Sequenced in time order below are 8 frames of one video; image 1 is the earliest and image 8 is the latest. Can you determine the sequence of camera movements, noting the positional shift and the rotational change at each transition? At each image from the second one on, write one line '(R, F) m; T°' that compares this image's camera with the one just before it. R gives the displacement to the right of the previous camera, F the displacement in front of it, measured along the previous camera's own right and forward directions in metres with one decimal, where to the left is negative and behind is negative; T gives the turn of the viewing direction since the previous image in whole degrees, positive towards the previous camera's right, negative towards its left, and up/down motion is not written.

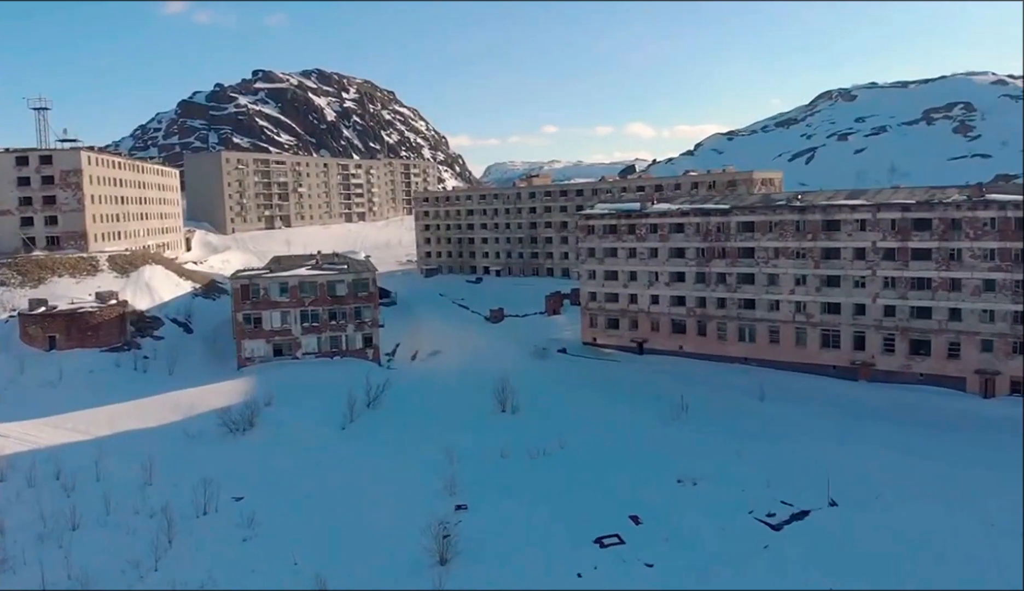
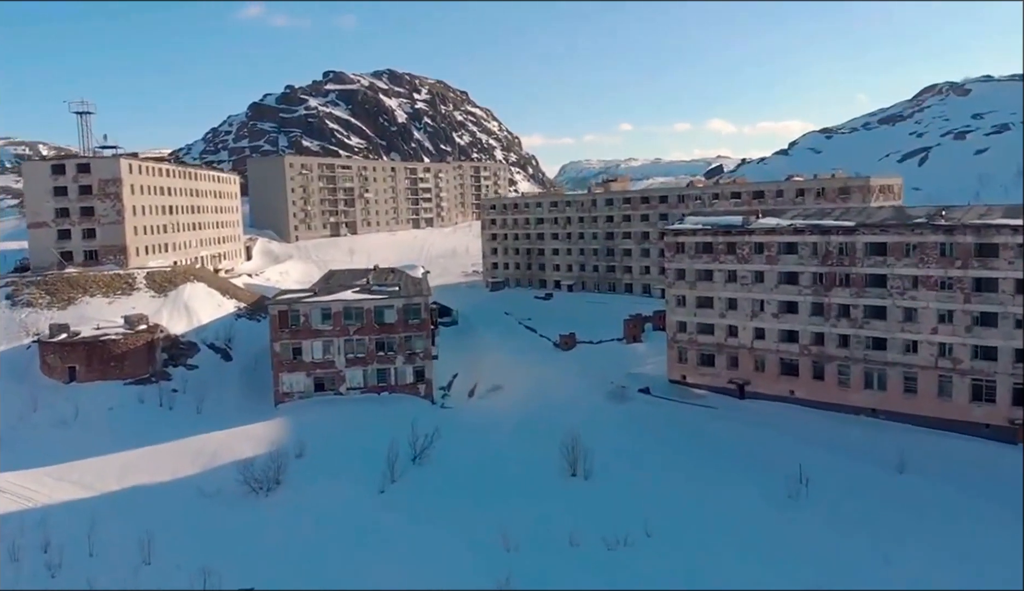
(0.0, +6.6) m; -5°
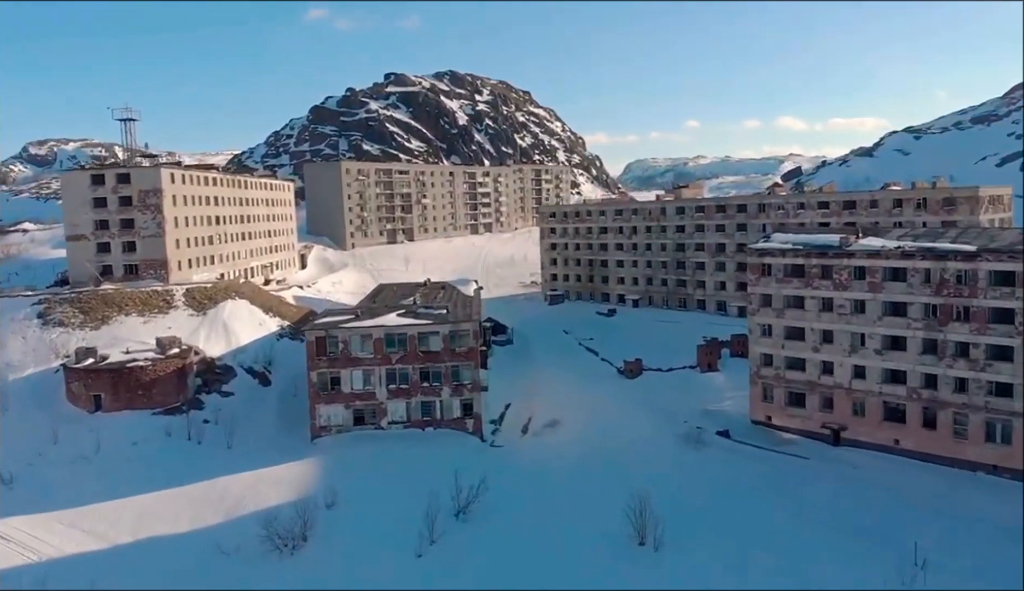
(+0.2, +4.2) m; -4°
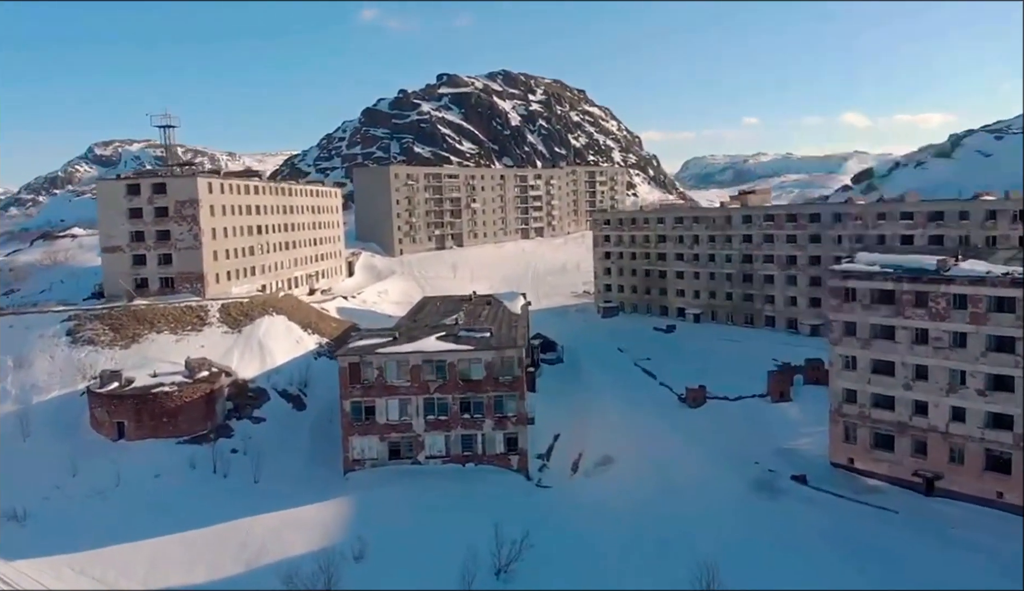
(+0.2, +3.3) m; -4°
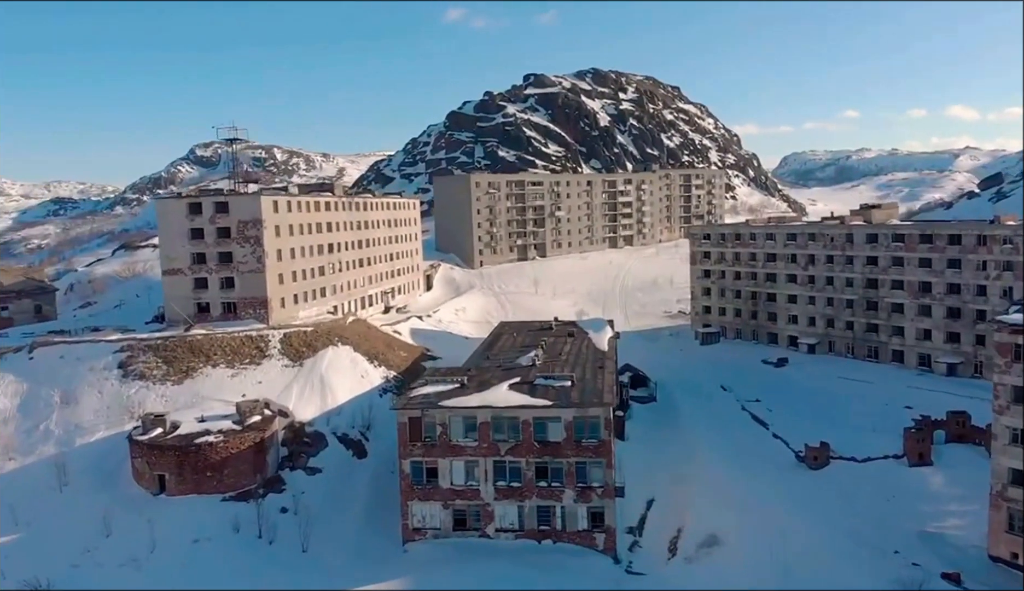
(0.0, +5.0) m; -6°
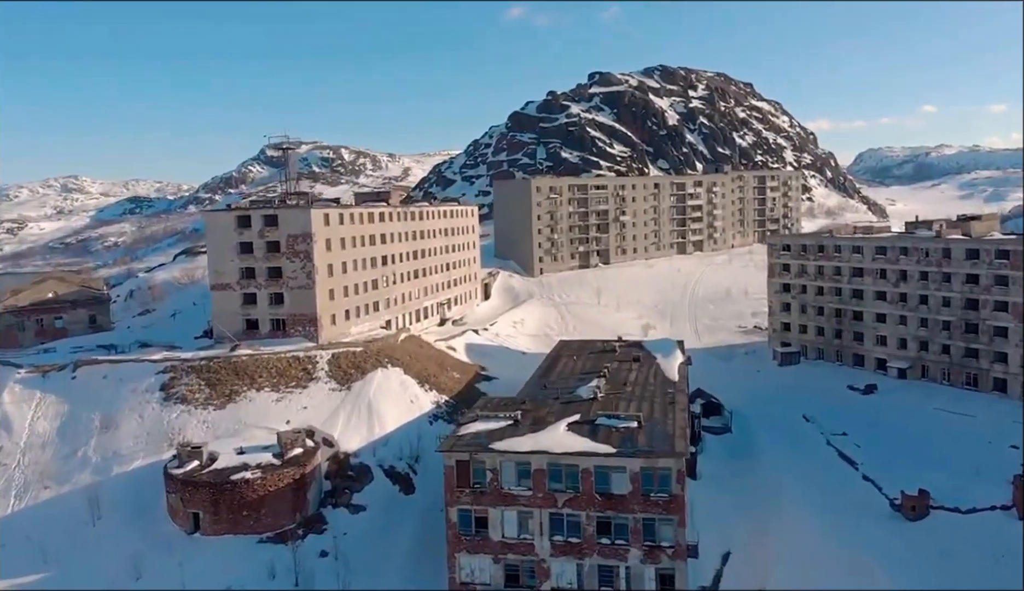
(+0.1, +3.0) m; -4°
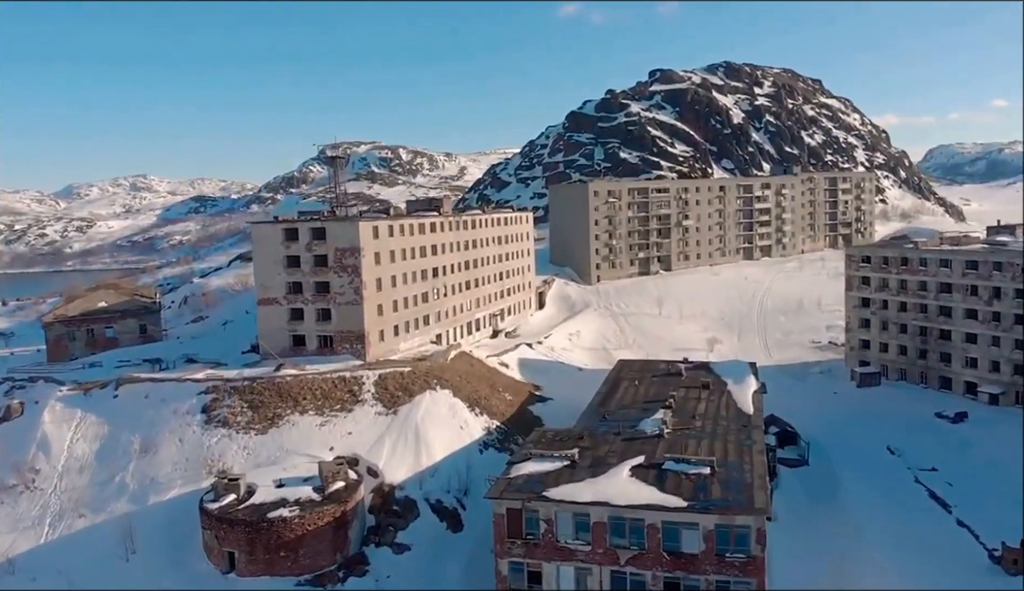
(-0.1, +2.6) m; -4°
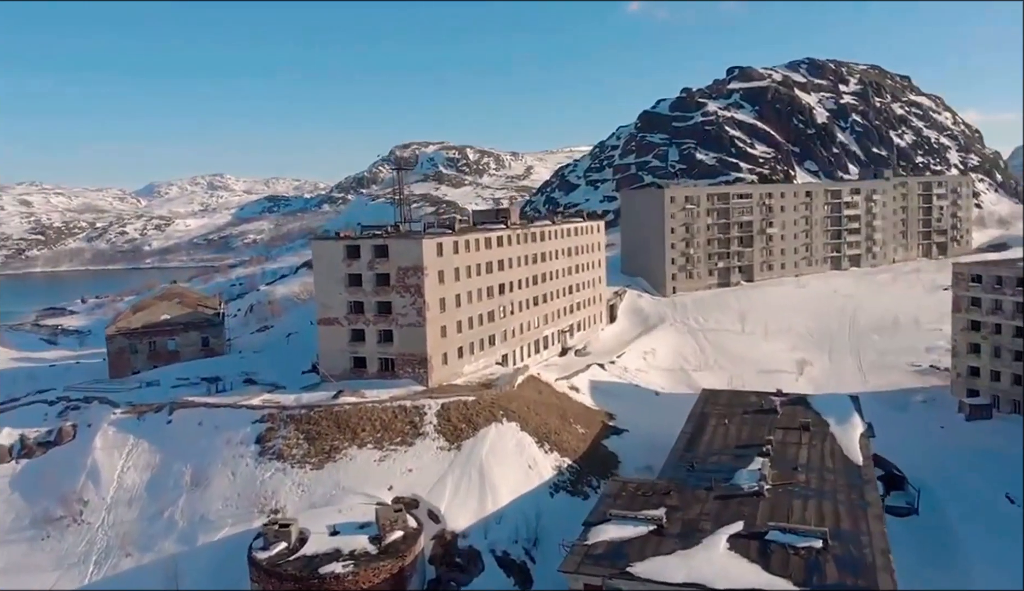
(-0.4, +3.1) m; -5°
